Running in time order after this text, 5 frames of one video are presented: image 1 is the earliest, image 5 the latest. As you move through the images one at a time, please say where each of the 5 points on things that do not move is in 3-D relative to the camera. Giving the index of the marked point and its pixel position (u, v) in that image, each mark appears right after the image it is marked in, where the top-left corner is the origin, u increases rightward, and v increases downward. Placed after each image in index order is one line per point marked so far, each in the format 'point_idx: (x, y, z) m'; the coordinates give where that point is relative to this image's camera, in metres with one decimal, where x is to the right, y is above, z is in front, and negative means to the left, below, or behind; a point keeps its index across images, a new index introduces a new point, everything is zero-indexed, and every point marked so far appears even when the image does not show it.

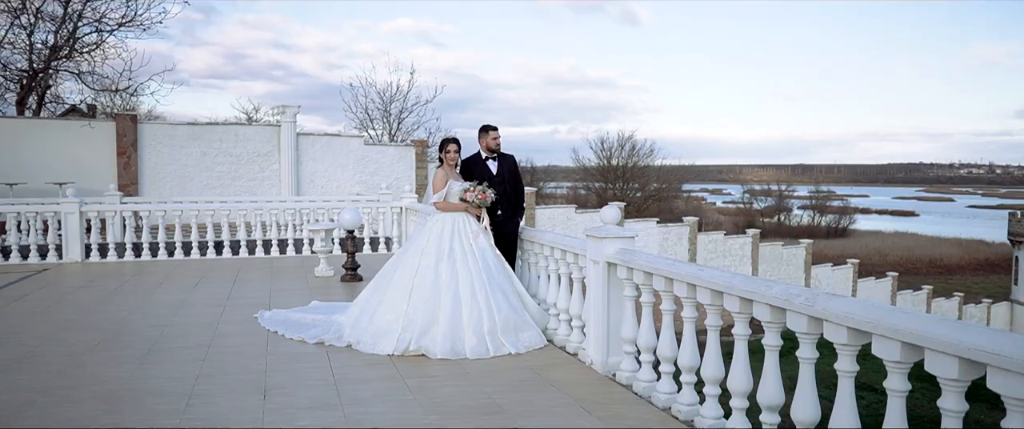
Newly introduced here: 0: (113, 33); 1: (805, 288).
0: (-9.1, +4.1, +16.7) m
1: (+1.3, -0.3, +3.3) m
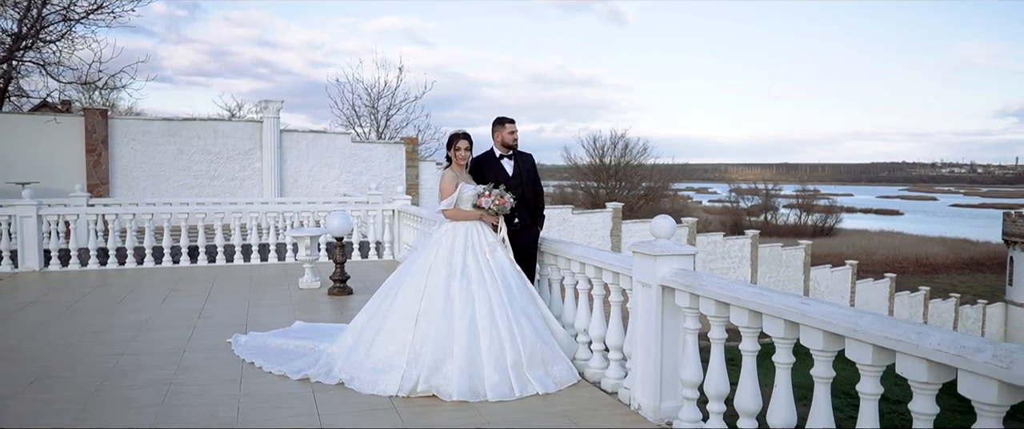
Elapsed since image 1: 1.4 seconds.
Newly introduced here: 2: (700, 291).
0: (-9.1, +4.1, +15.6) m
1: (+1.5, -0.4, +2.4) m
2: (+0.9, -0.4, +3.7) m
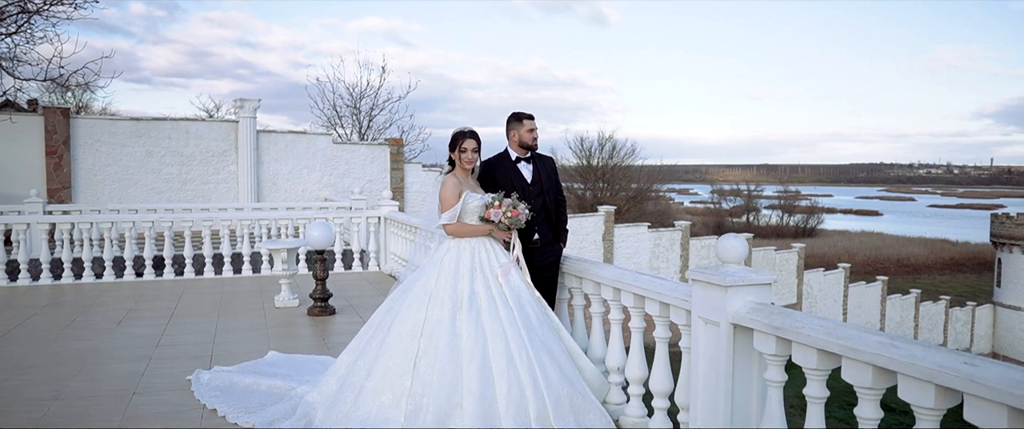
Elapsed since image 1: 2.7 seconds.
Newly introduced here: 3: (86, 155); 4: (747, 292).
0: (-9.3, +3.9, +14.5) m
1: (+1.7, -0.5, +1.6) m
2: (+1.1, -0.5, +2.8) m
3: (-9.0, +1.3, +15.6) m
4: (+1.0, -0.3, +3.1) m
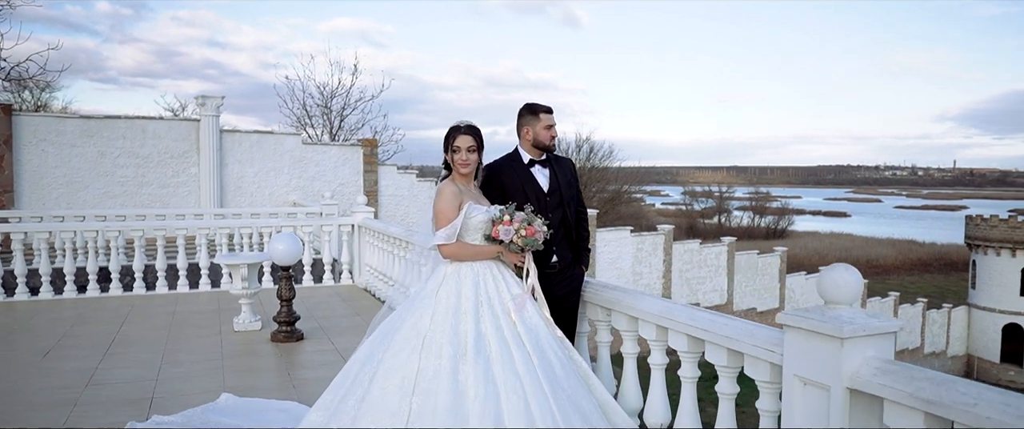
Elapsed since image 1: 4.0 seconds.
0: (-9.6, +3.8, +13.3) m
1: (+1.9, -0.5, +0.7) m
2: (+1.2, -0.5, +2.0) m
3: (-9.3, +1.1, +14.4) m
4: (+1.1, -0.4, +2.3) m
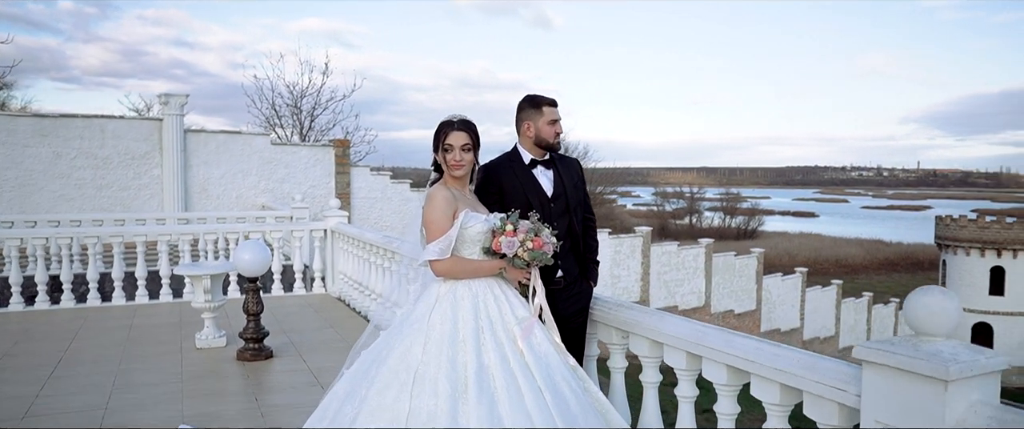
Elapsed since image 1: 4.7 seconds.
0: (-10.0, +3.7, +12.5) m
1: (+2.0, -0.6, +0.3) m
2: (+1.3, -0.6, +1.5) m
3: (-9.7, +1.1, +13.6) m
4: (+1.2, -0.4, +1.9) m
